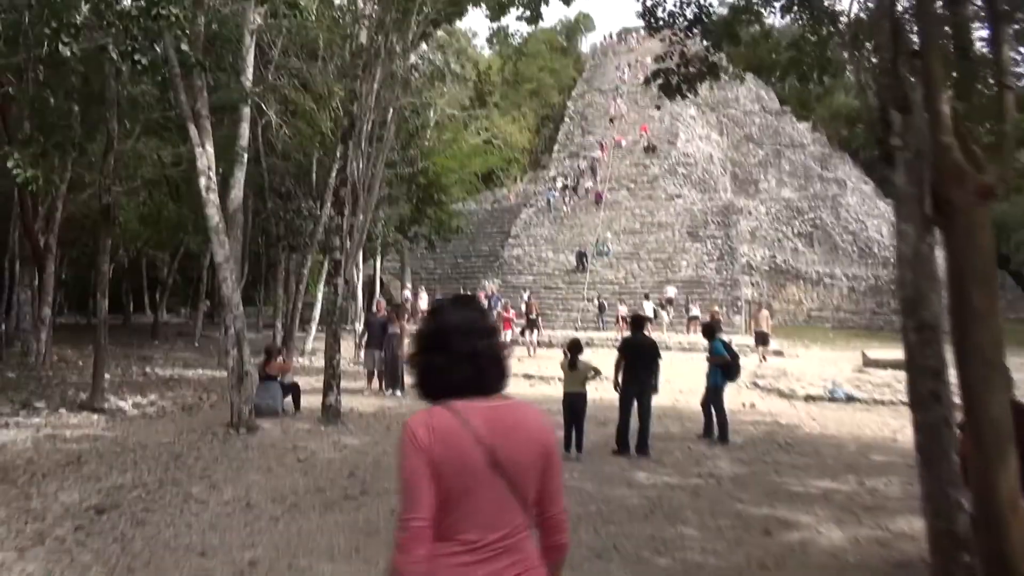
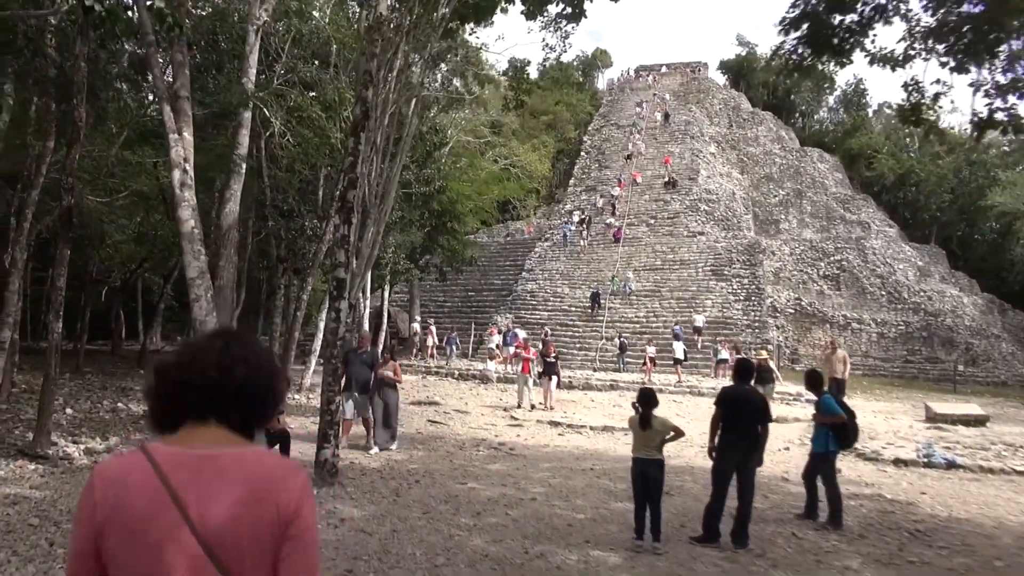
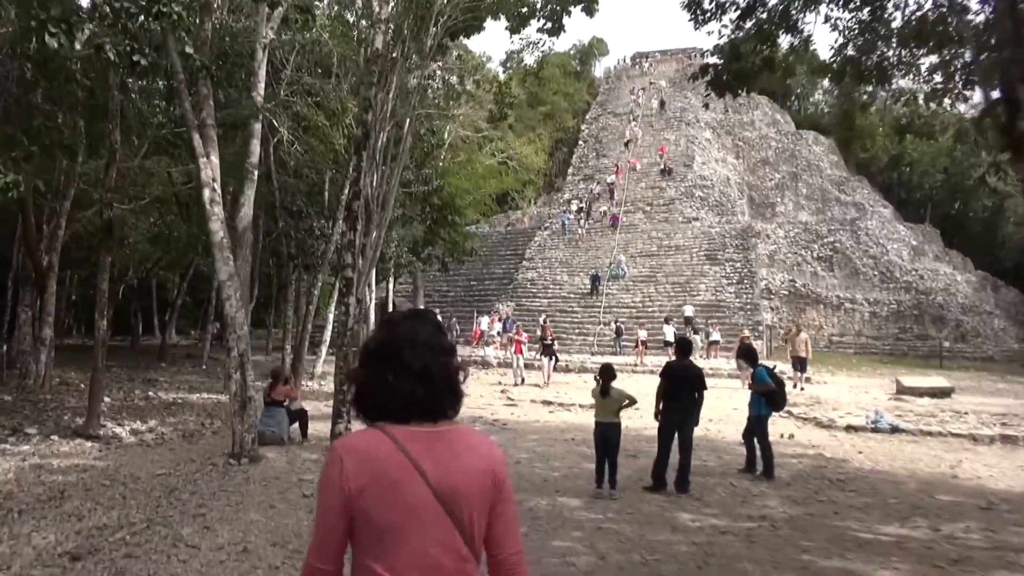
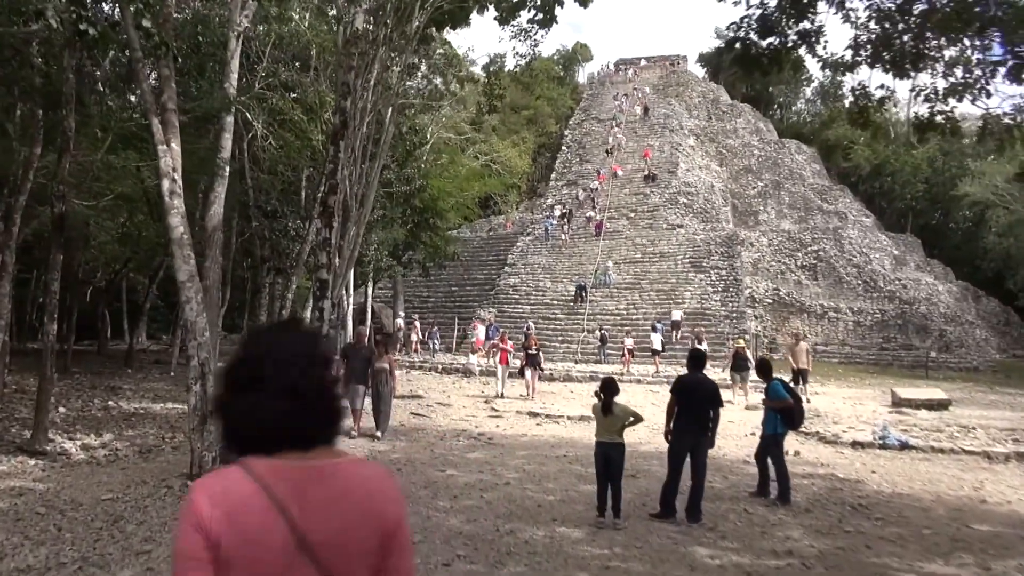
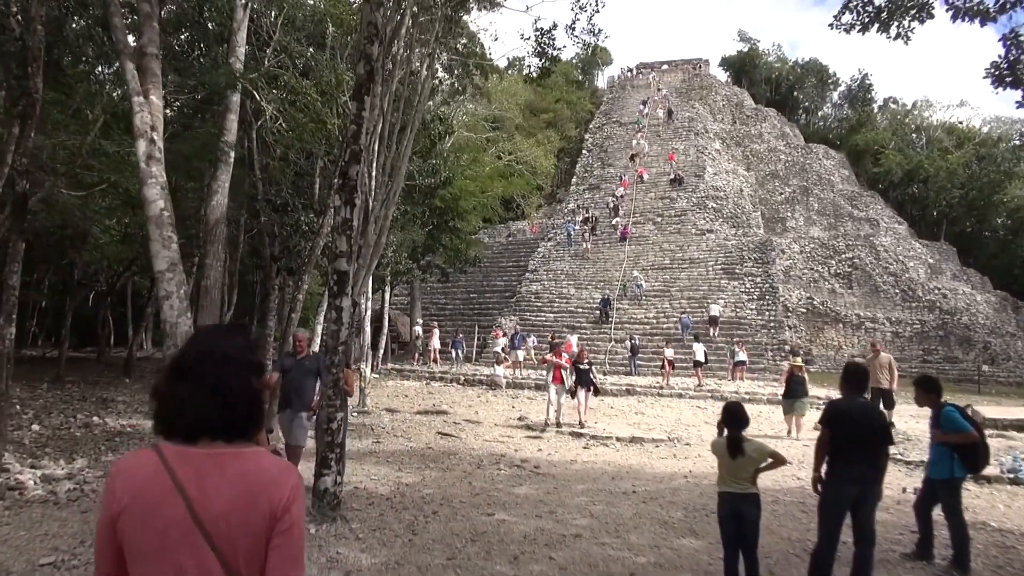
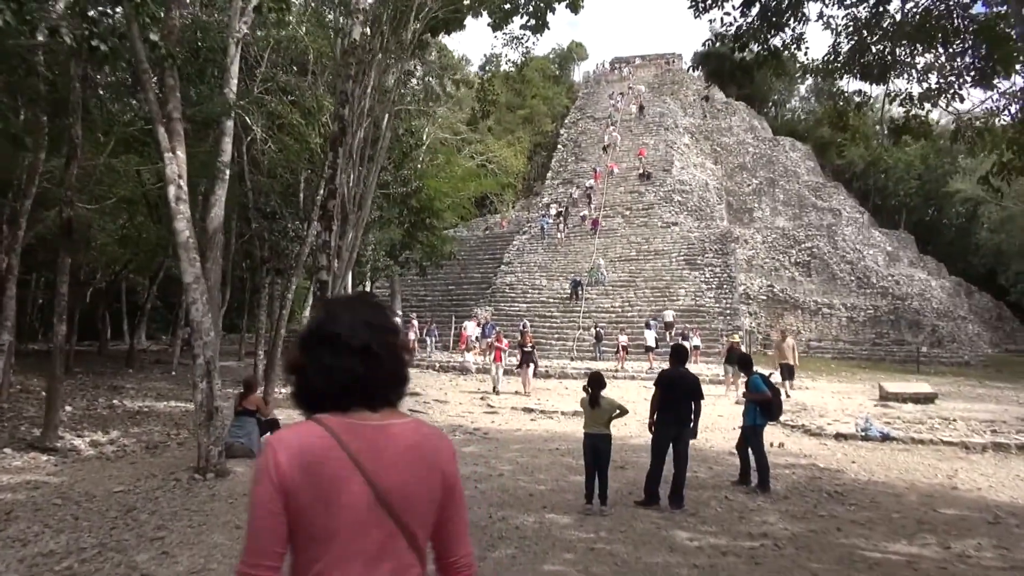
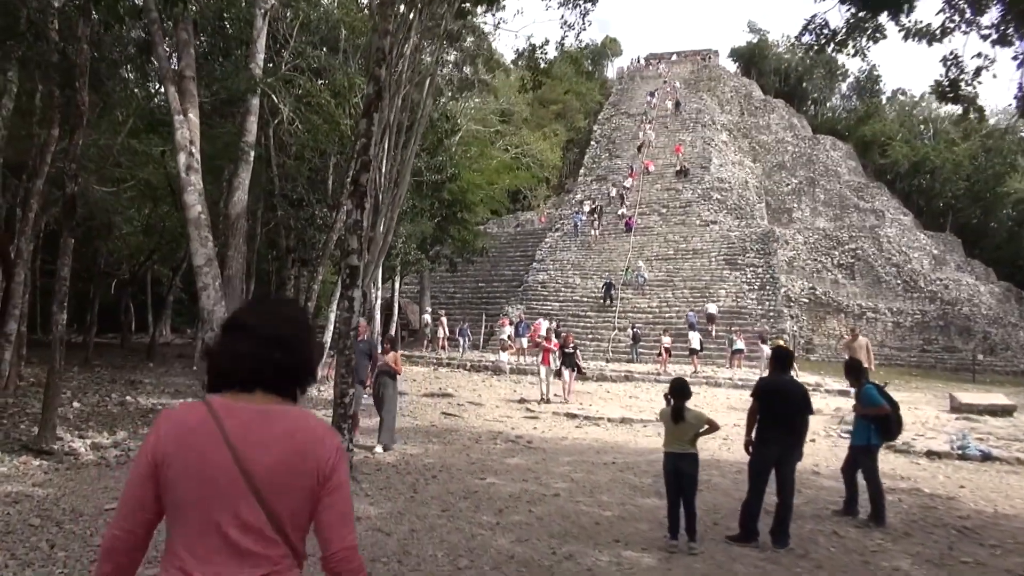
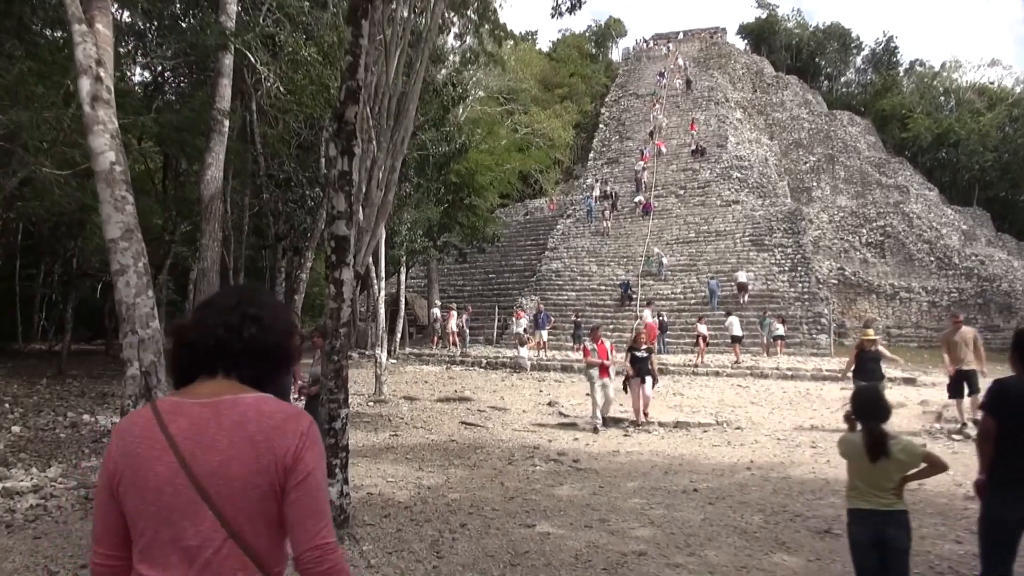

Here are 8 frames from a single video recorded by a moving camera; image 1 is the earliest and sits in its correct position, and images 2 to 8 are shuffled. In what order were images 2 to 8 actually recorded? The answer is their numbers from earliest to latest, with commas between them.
3, 6, 4, 2, 7, 5, 8
